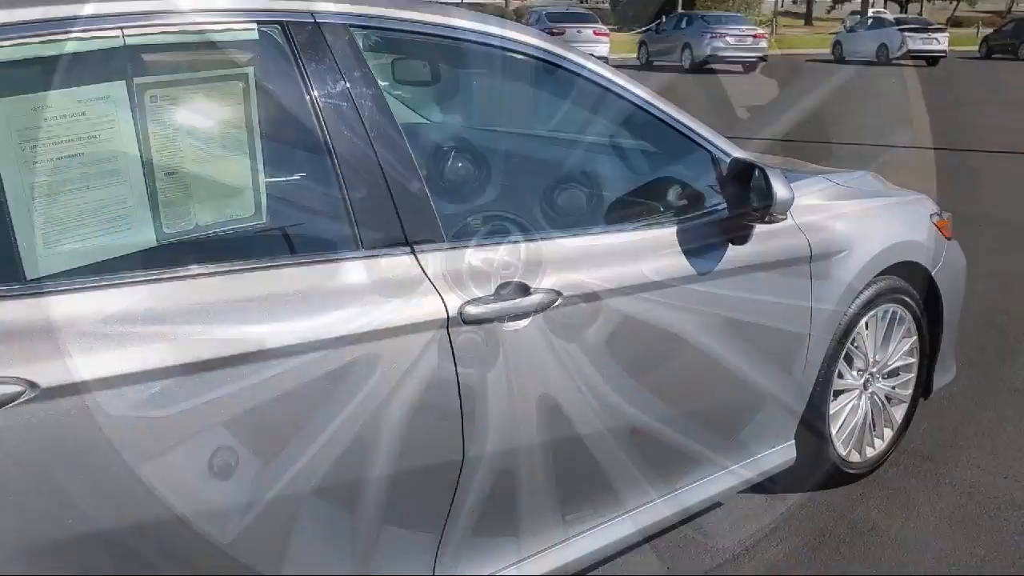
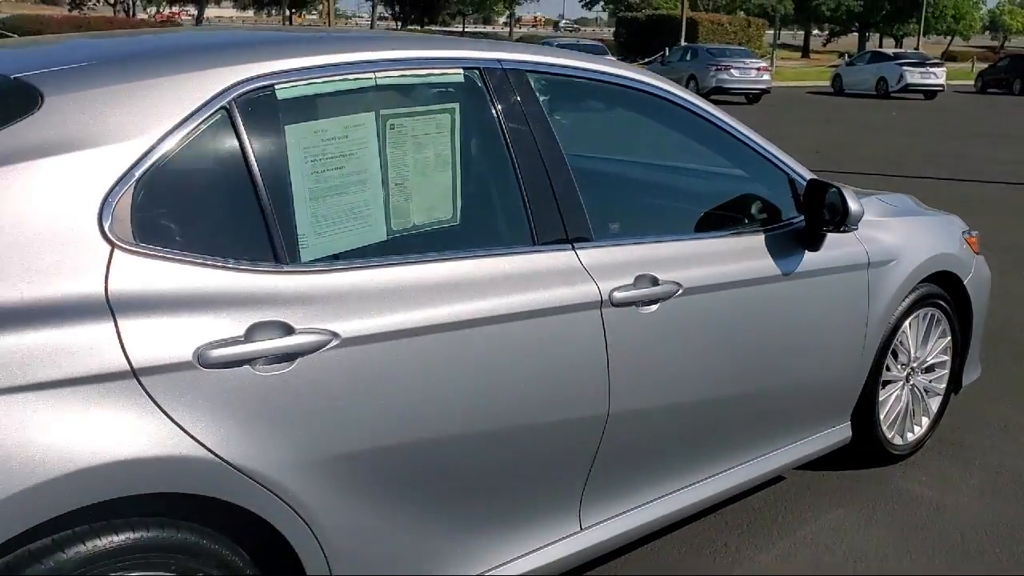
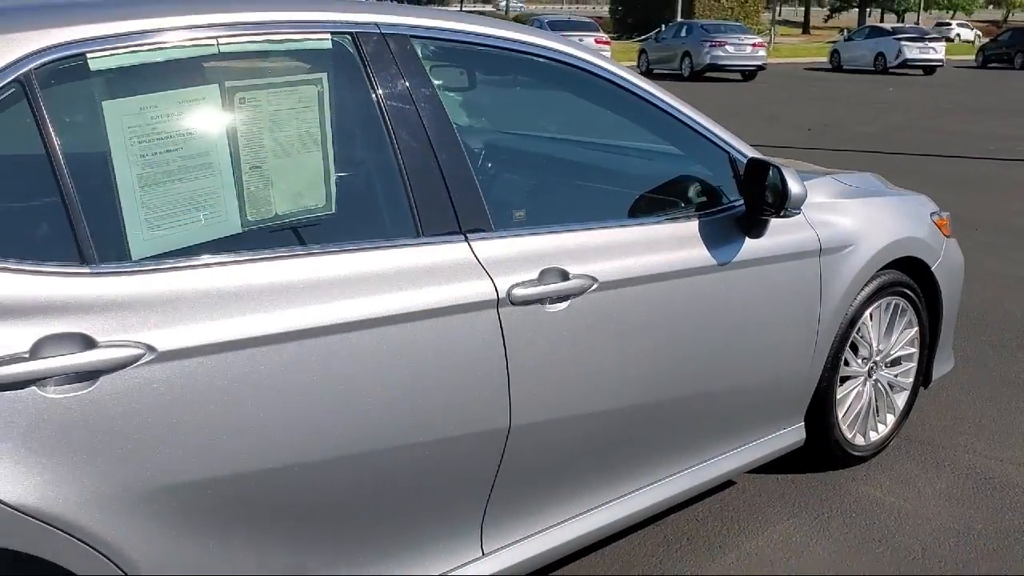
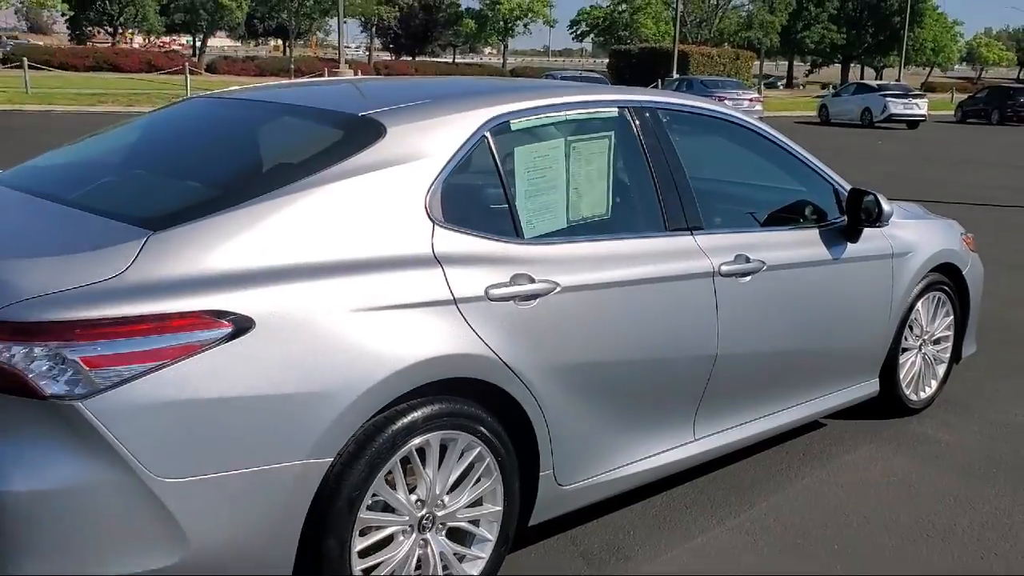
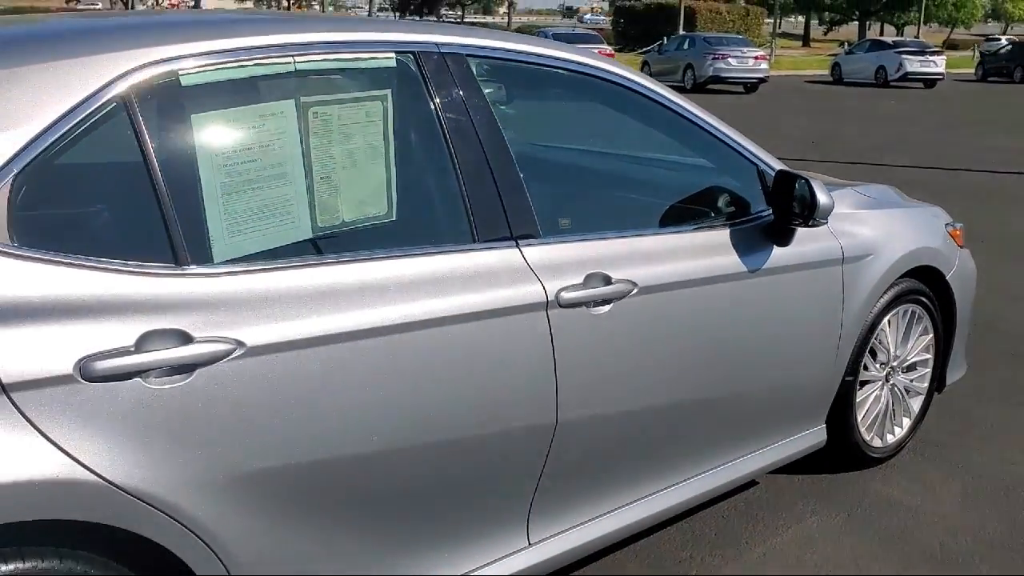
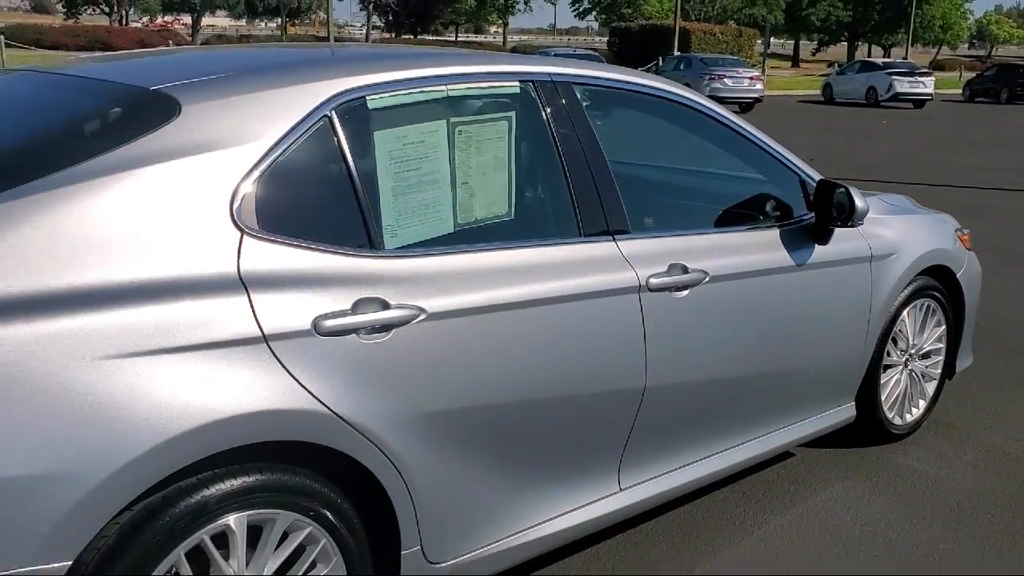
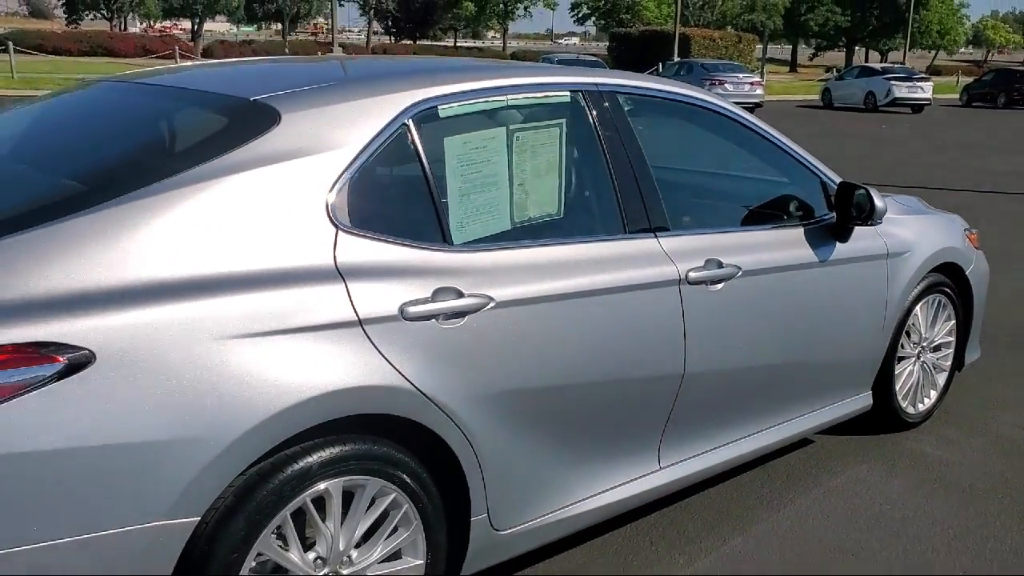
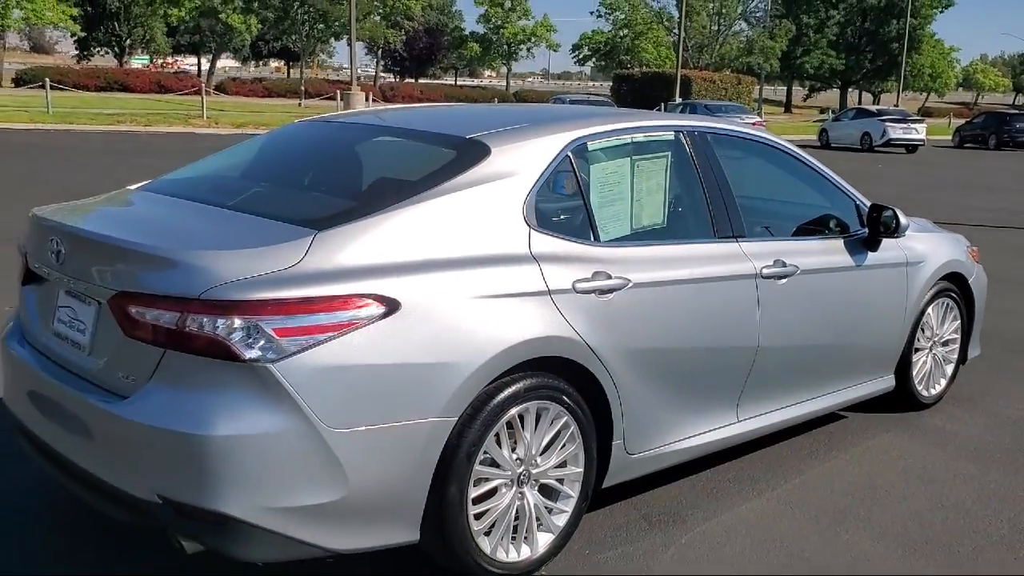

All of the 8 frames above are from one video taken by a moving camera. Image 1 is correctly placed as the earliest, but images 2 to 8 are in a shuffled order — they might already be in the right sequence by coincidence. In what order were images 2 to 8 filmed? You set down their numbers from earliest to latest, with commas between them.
3, 5, 2, 6, 7, 4, 8
